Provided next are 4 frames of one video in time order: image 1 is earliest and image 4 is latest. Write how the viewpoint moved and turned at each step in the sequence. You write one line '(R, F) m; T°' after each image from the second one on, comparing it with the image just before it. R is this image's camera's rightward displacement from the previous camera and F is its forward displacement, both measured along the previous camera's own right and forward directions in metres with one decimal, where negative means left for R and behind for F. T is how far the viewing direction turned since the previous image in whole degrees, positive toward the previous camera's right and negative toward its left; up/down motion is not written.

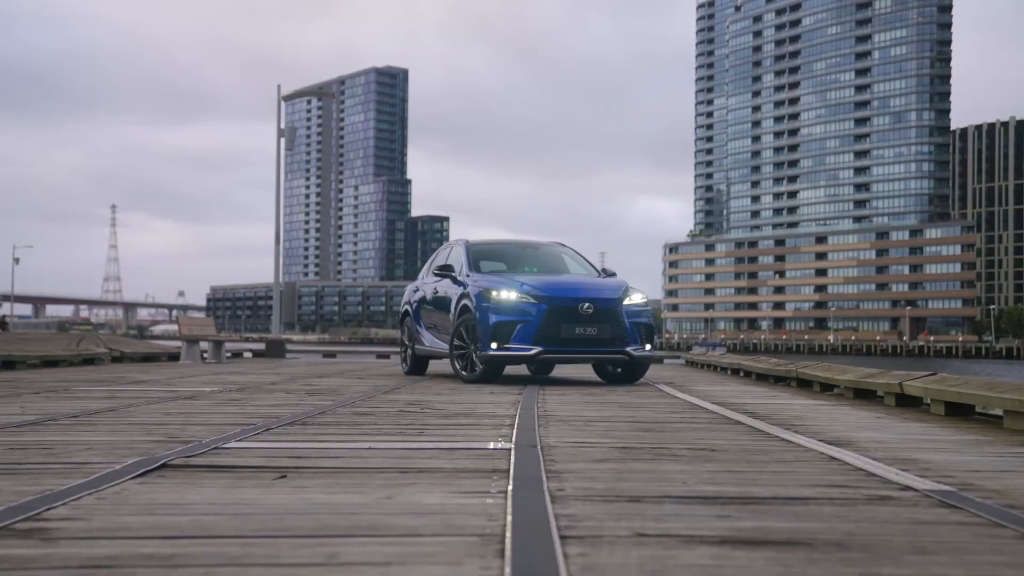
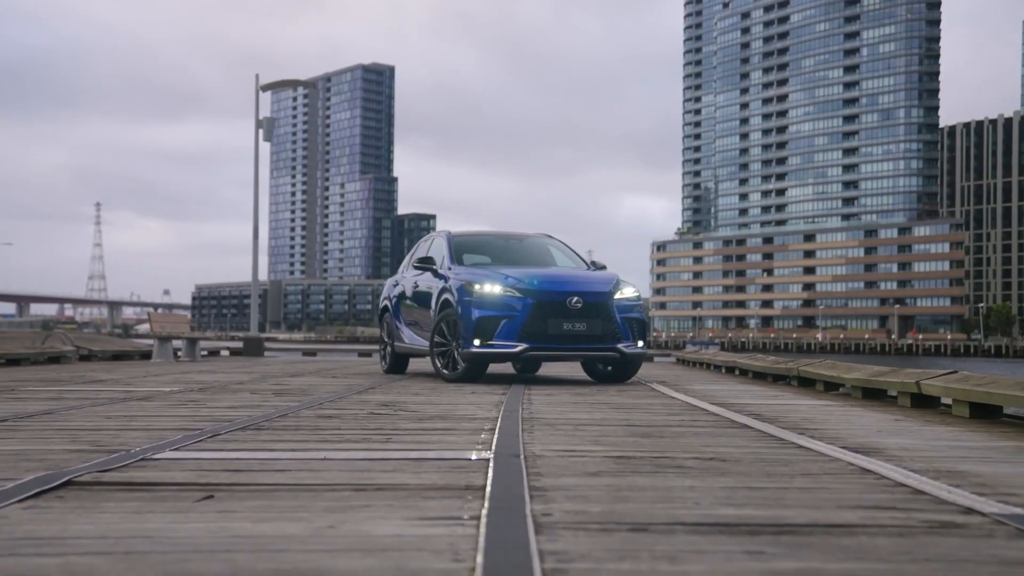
(0.0, +0.7) m; +1°
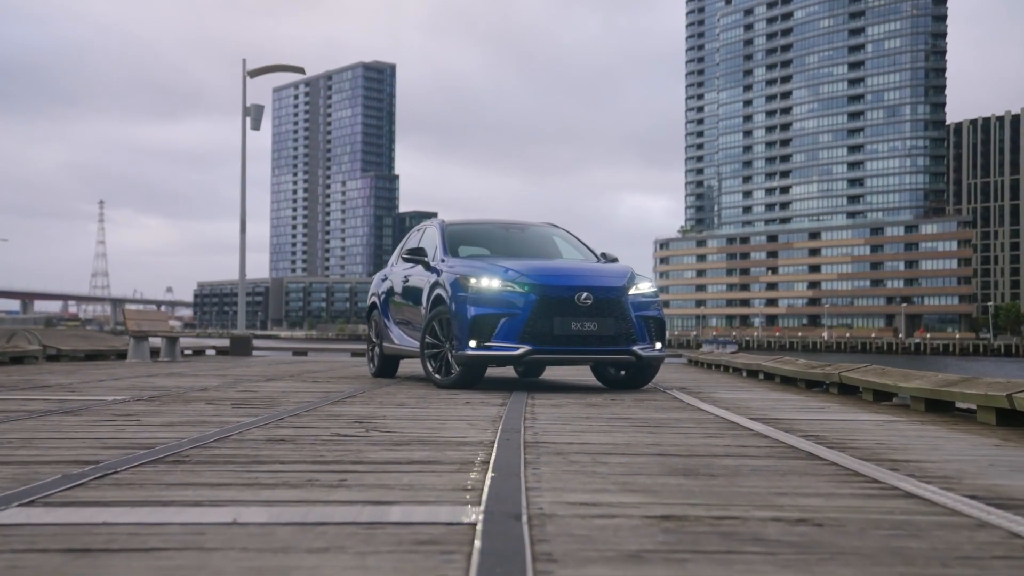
(0.0, +1.3) m; 0°
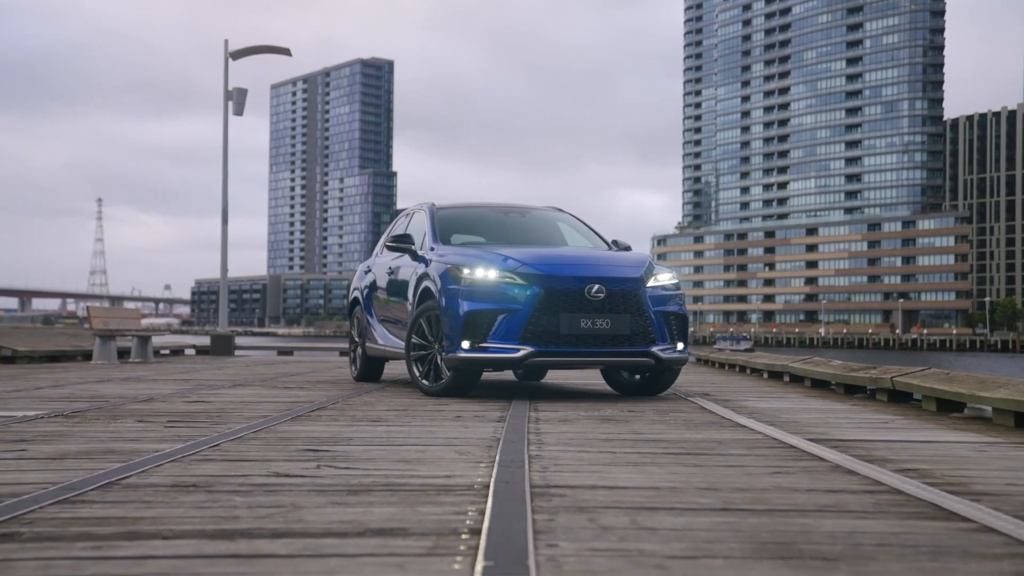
(0.0, +1.4) m; 0°
